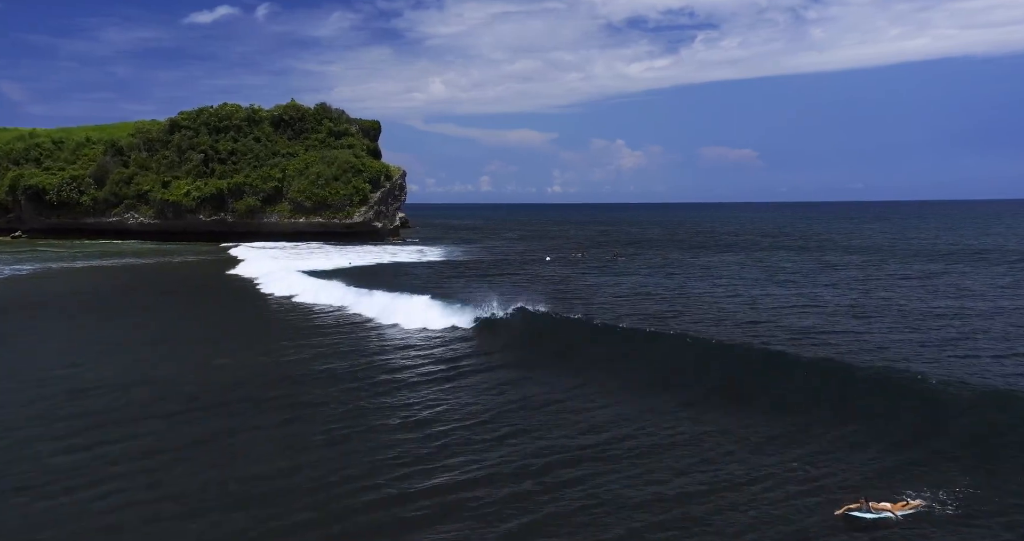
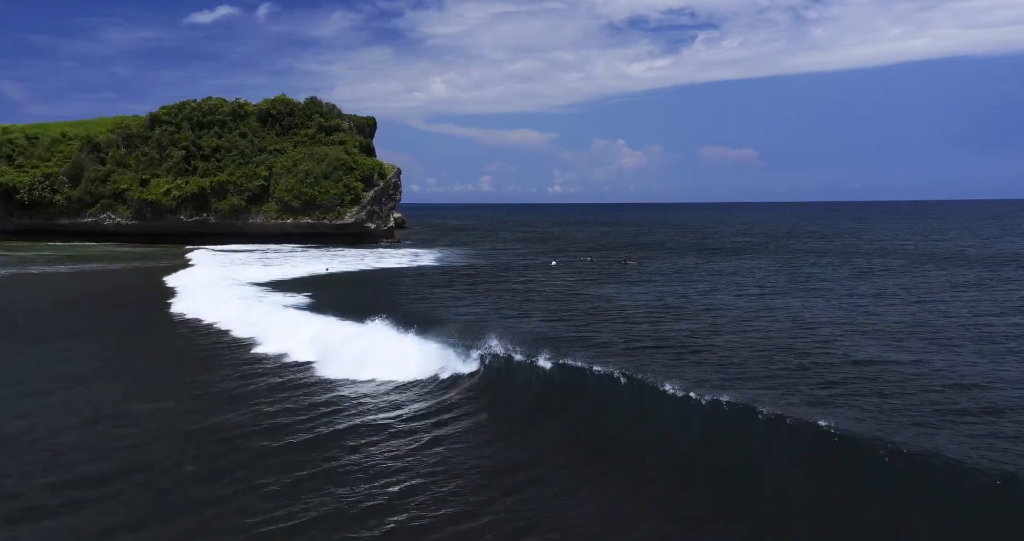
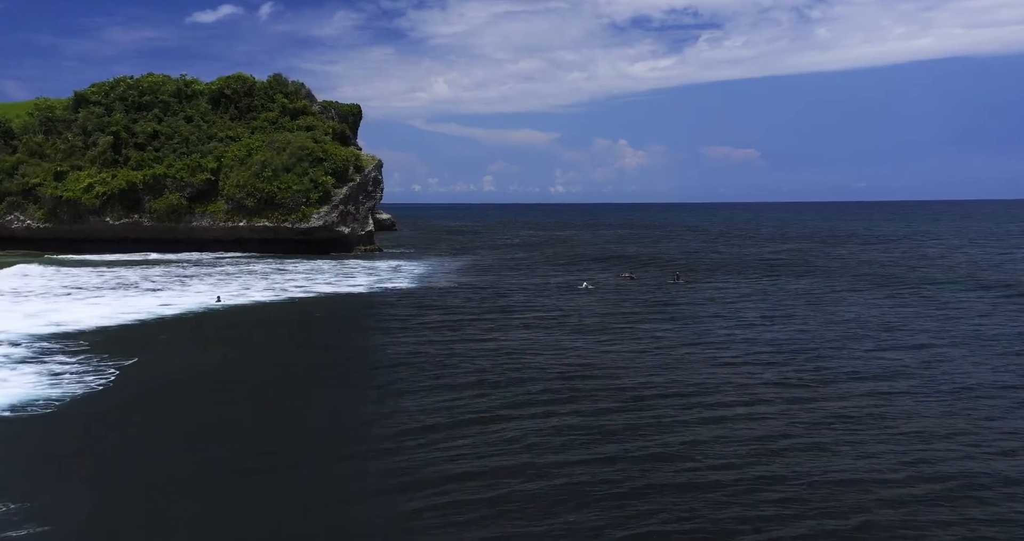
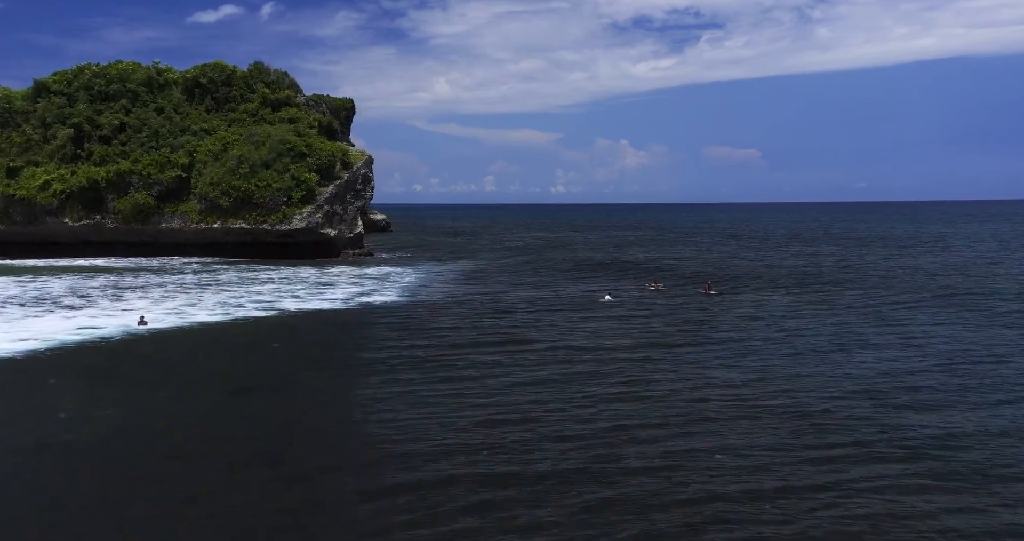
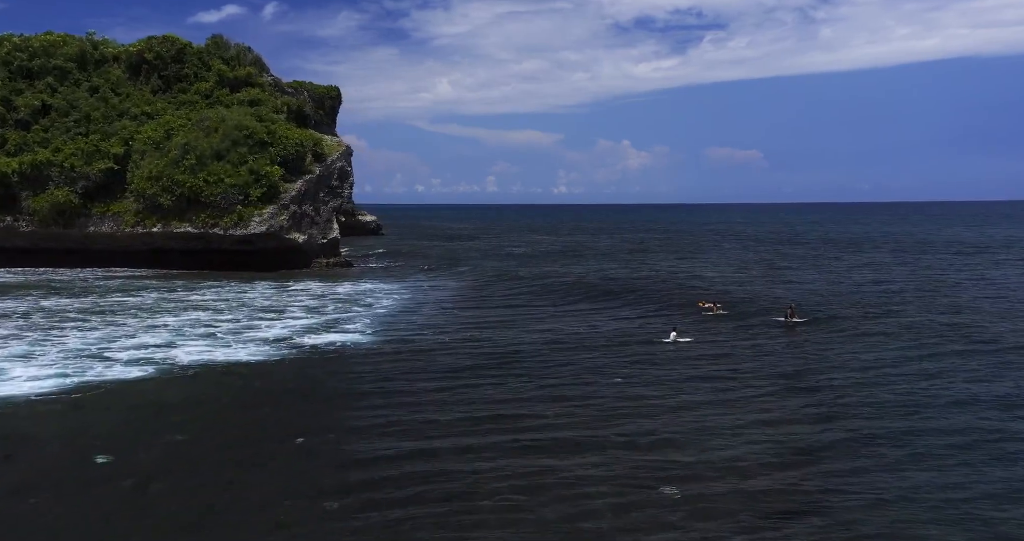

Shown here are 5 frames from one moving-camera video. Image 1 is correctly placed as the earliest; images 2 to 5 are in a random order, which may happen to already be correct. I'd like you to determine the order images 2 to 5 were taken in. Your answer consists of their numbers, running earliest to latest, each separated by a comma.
2, 3, 4, 5
